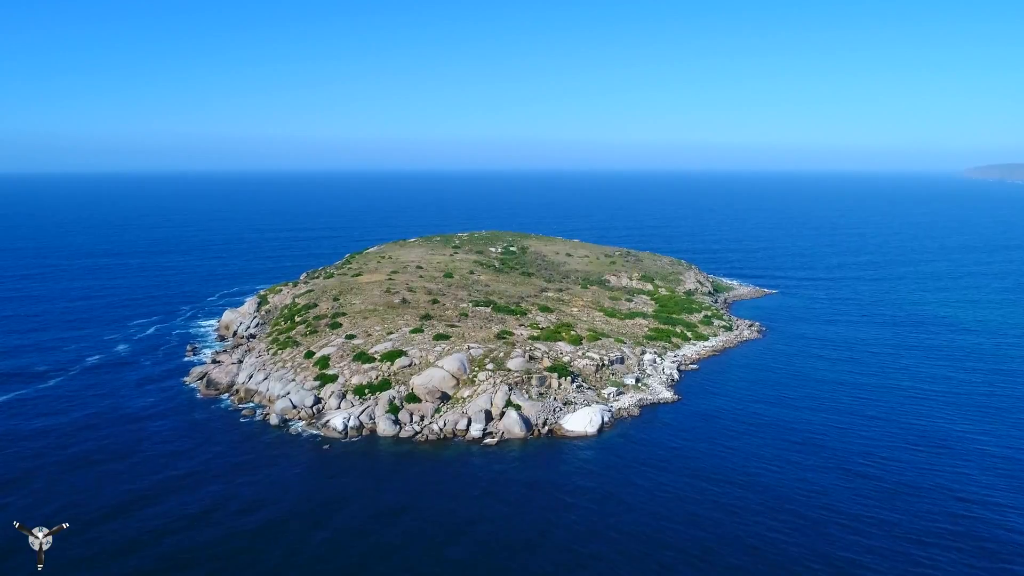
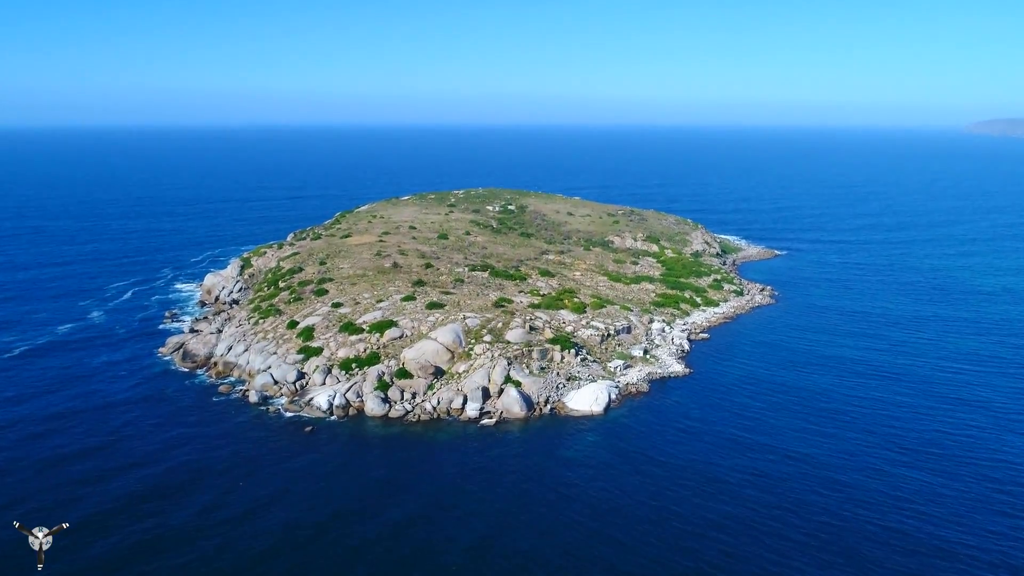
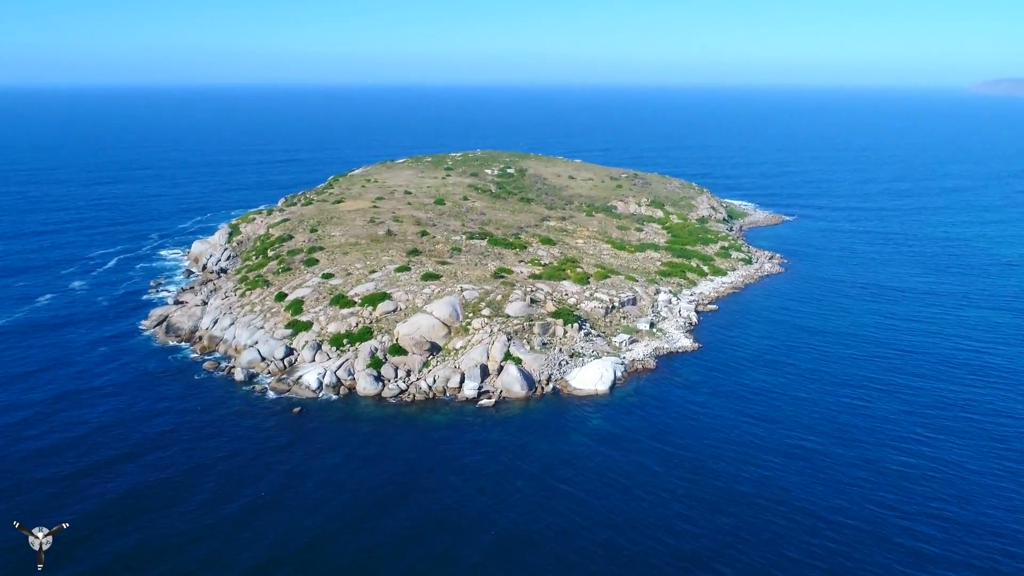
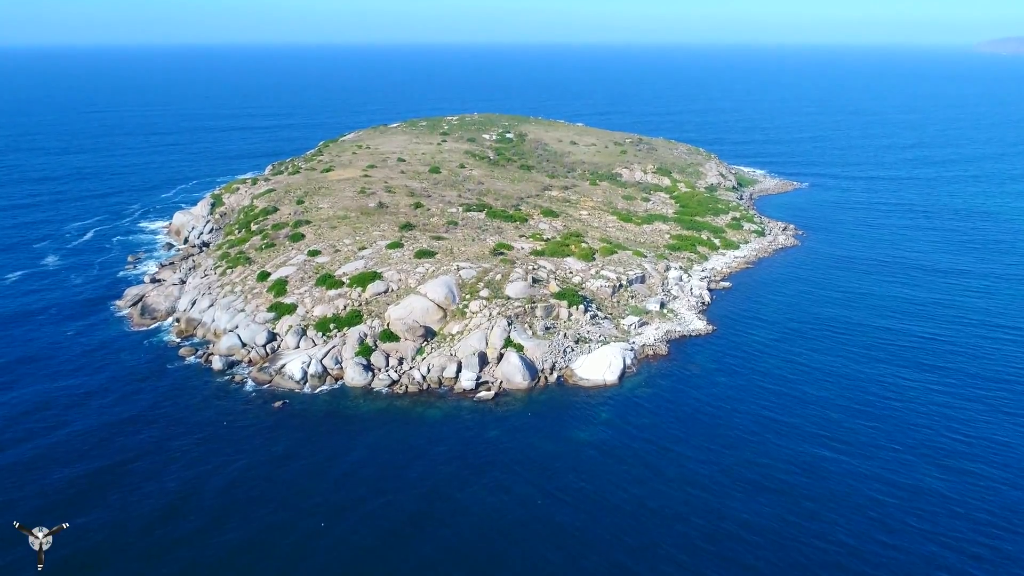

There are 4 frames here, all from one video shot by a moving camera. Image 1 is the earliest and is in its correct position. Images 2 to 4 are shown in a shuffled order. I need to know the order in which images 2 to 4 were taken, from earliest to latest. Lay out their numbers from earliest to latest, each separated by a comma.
2, 3, 4
